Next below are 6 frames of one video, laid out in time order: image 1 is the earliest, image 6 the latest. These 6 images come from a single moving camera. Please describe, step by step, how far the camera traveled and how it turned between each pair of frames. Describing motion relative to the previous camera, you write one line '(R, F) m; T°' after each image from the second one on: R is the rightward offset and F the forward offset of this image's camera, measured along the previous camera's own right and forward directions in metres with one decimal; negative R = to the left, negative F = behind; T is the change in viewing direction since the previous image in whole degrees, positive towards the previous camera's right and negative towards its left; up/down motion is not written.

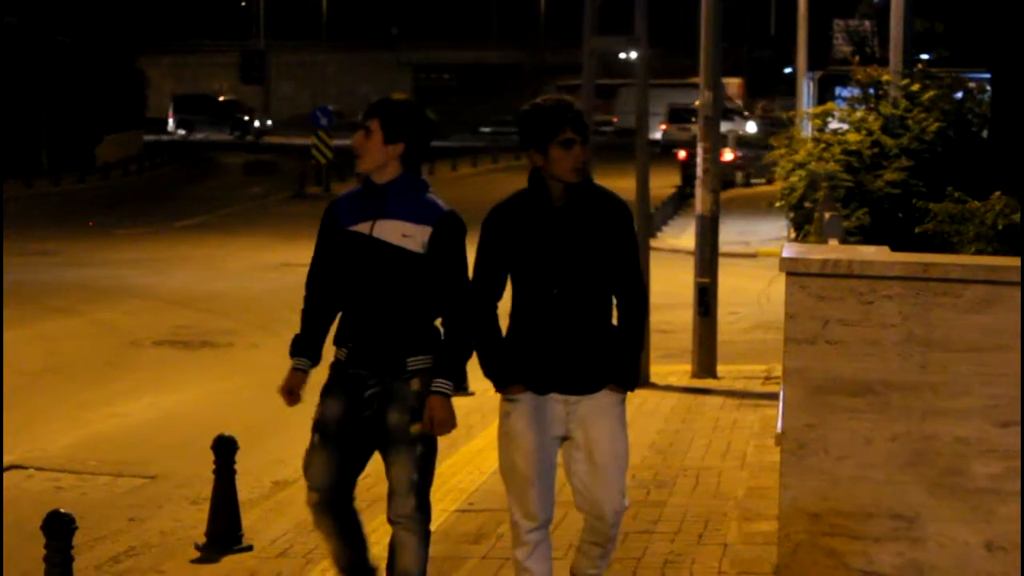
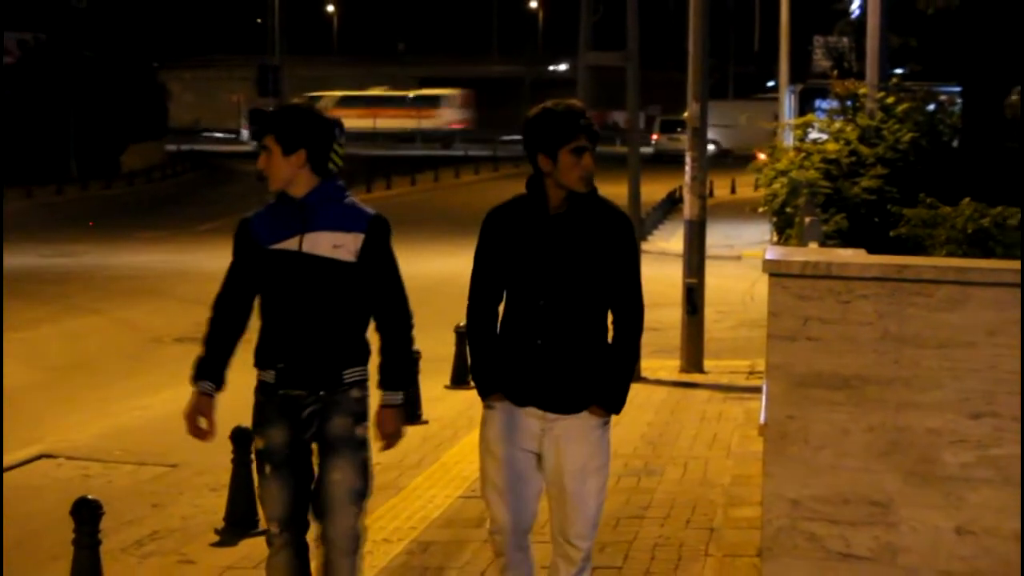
(+0.2, -0.4) m; -3°
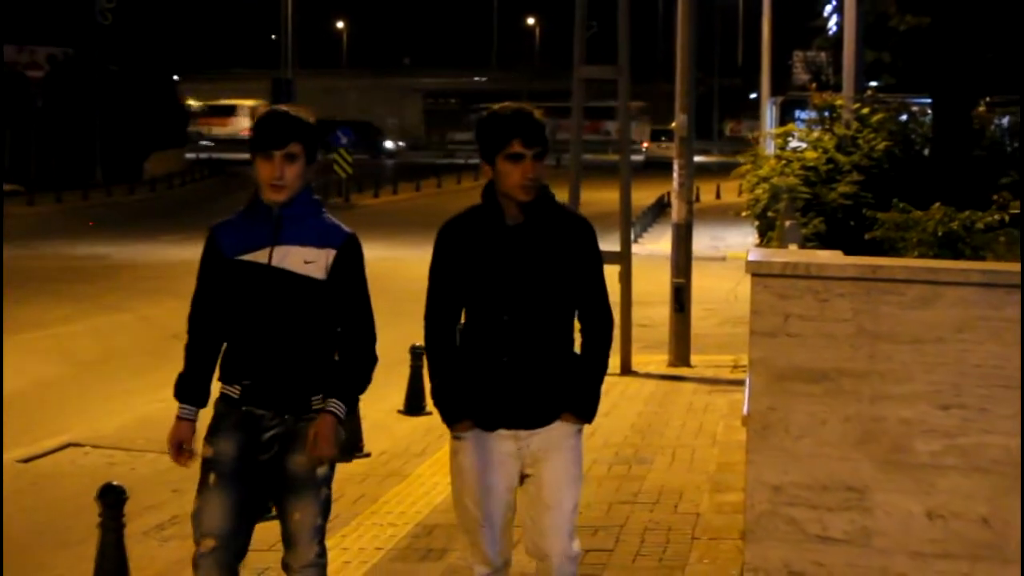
(0.0, -0.4) m; 0°
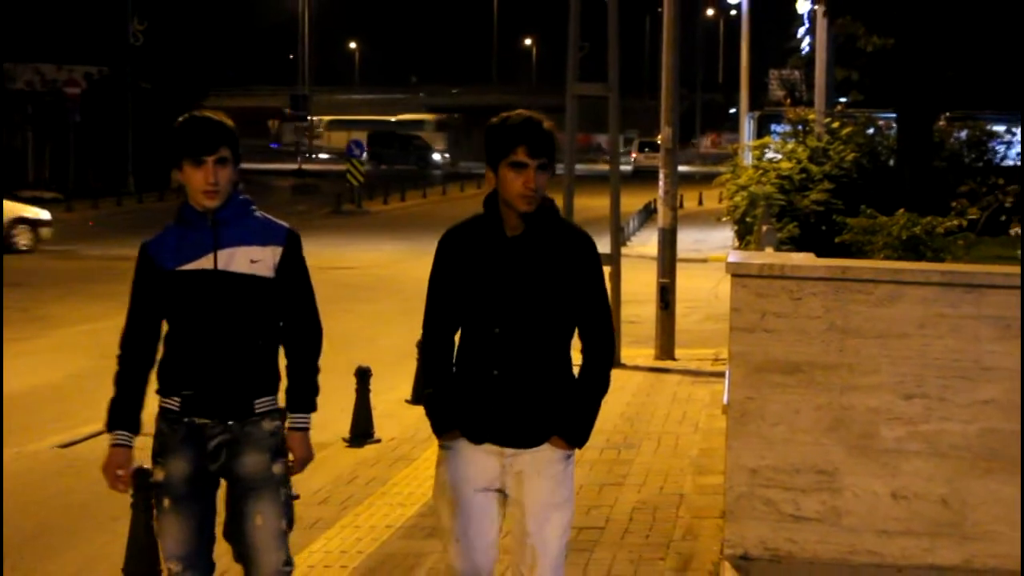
(0.0, -0.5) m; 0°
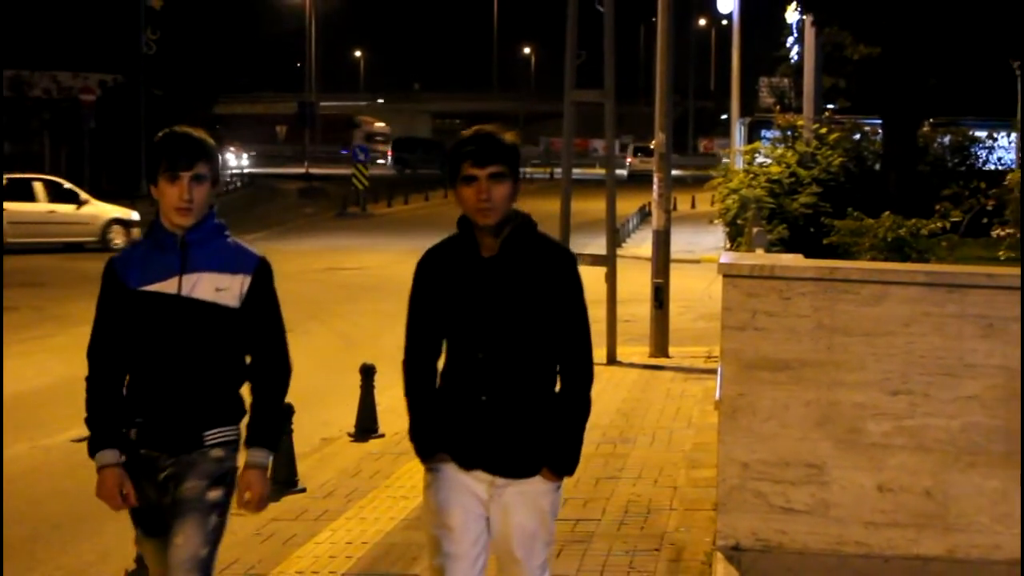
(0.0, -0.2) m; 0°
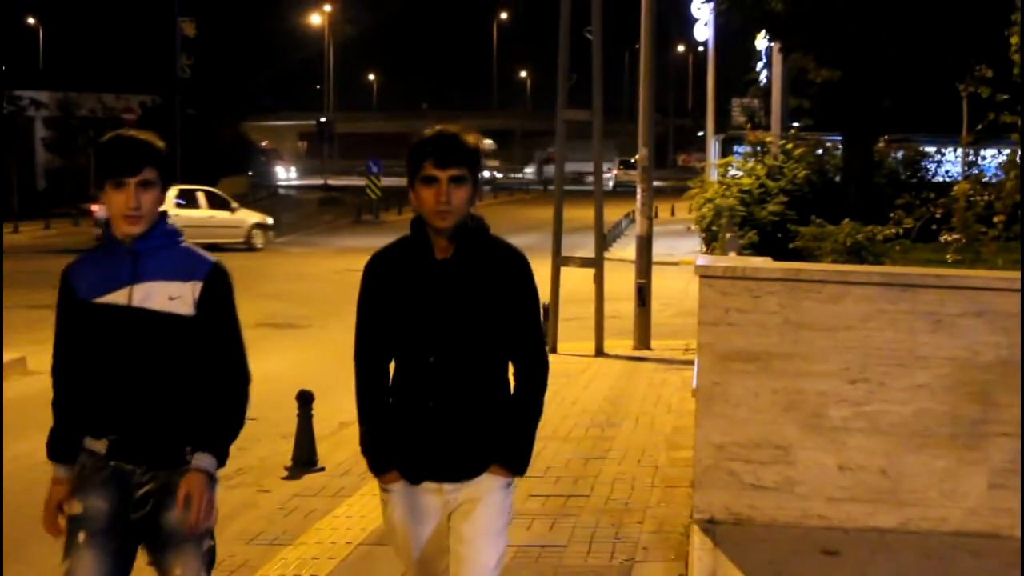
(0.0, -0.7) m; 0°
